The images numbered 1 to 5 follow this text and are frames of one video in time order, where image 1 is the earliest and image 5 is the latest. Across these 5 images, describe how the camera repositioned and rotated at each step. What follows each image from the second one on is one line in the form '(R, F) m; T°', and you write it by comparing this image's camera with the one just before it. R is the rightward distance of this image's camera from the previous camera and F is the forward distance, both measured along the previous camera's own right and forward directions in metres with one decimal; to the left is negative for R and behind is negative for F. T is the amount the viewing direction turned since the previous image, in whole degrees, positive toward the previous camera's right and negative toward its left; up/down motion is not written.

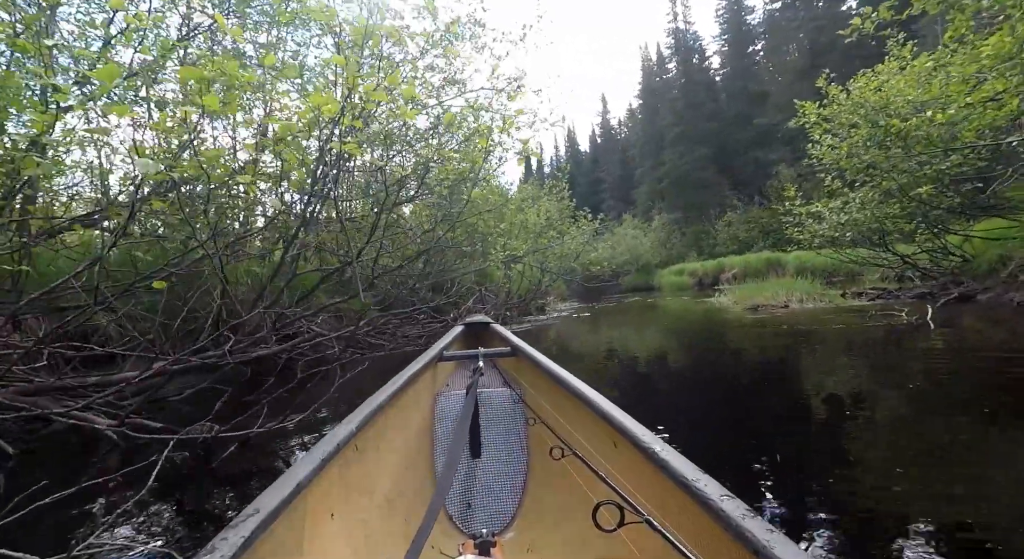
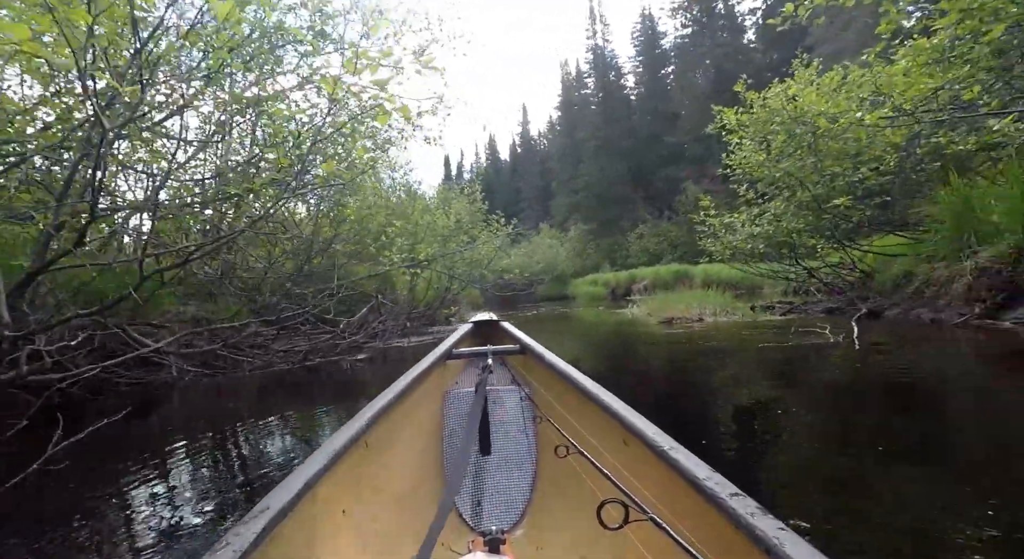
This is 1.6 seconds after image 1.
(+0.3, +0.8) m; +9°
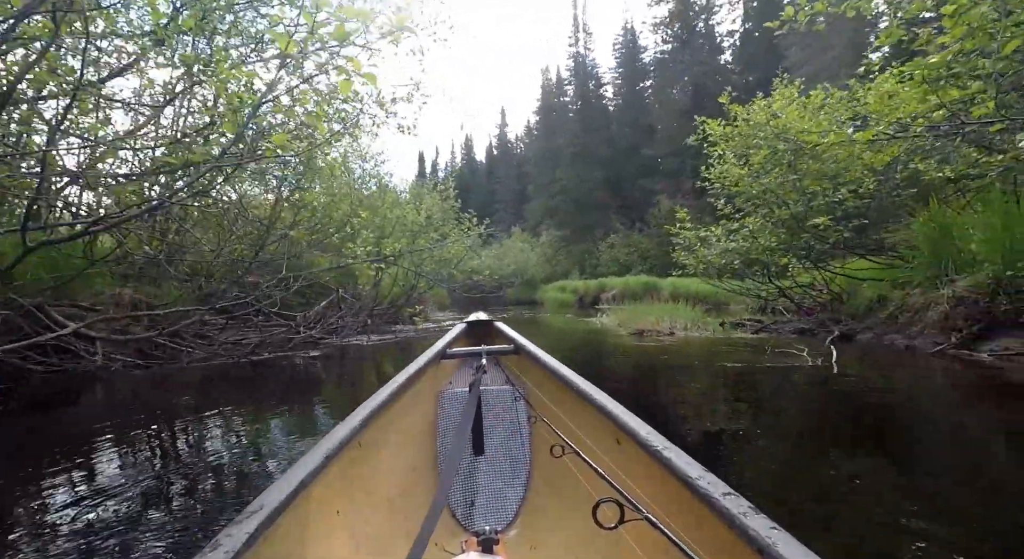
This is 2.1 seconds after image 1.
(0.0, +0.3) m; +4°
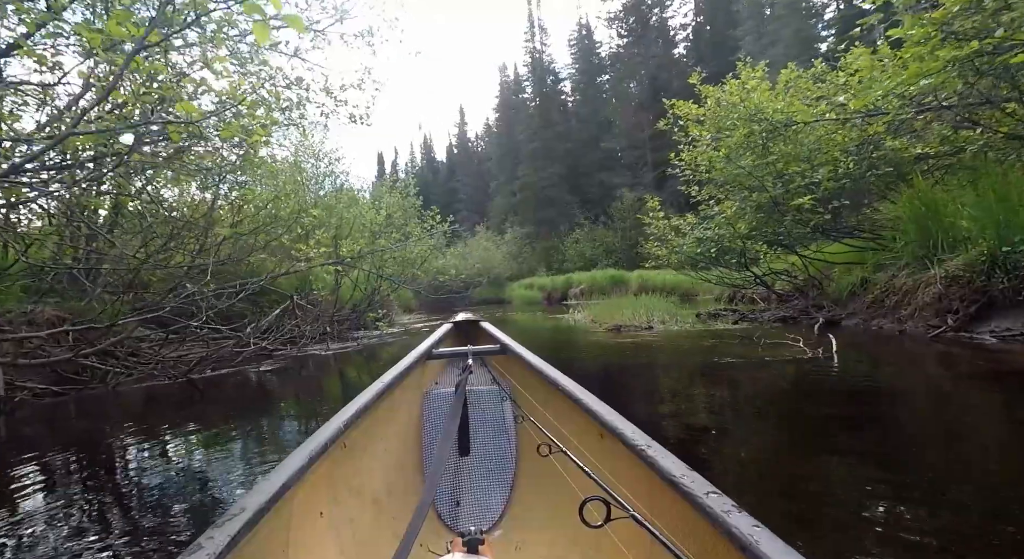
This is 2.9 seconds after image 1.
(0.0, +0.4) m; +4°
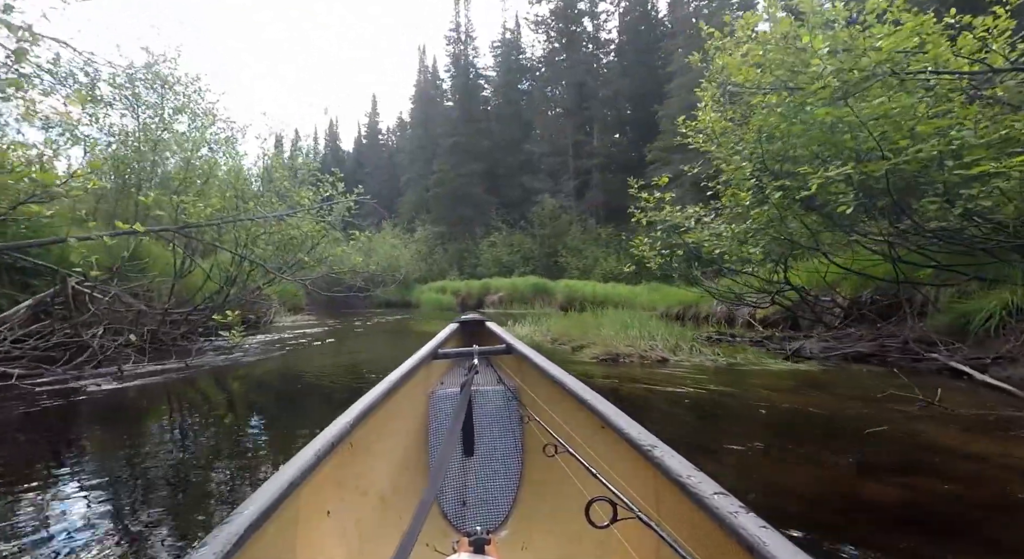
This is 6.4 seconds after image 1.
(-0.3, +2.5) m; +11°
